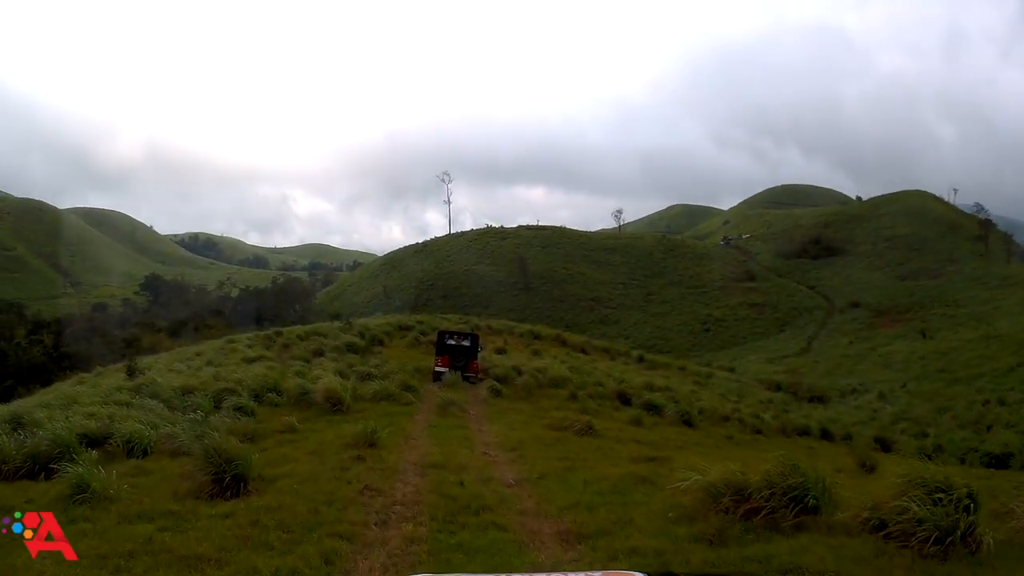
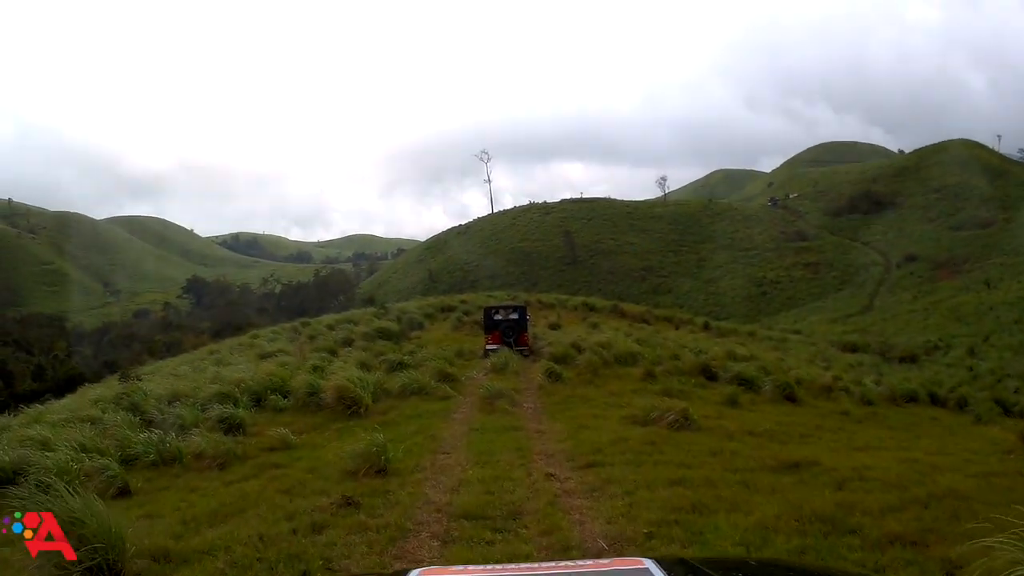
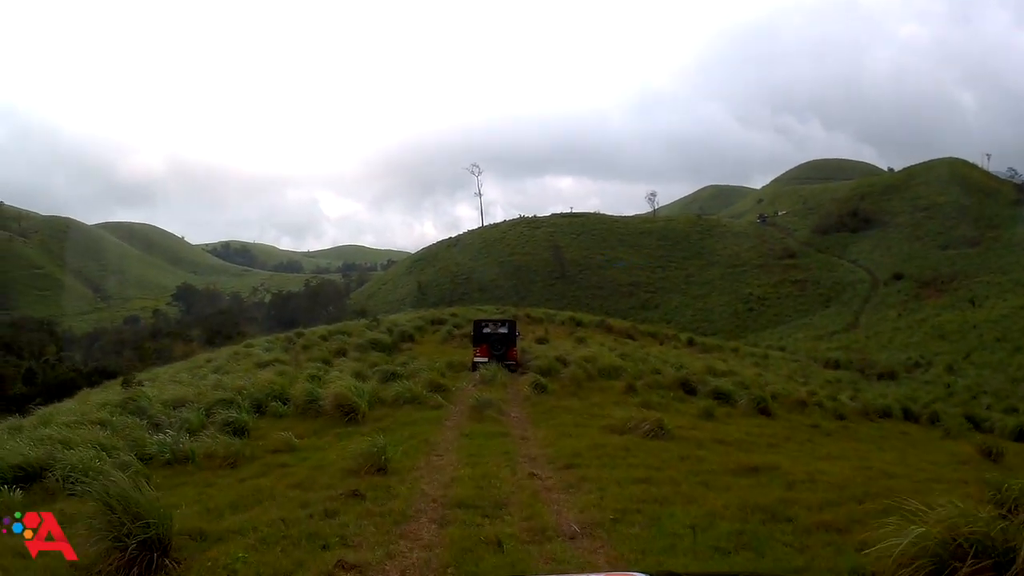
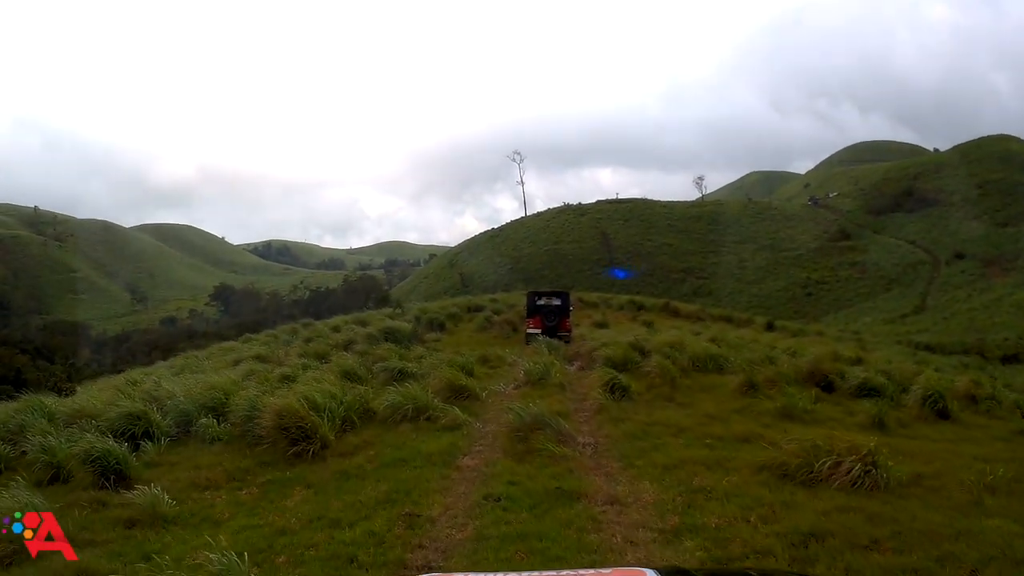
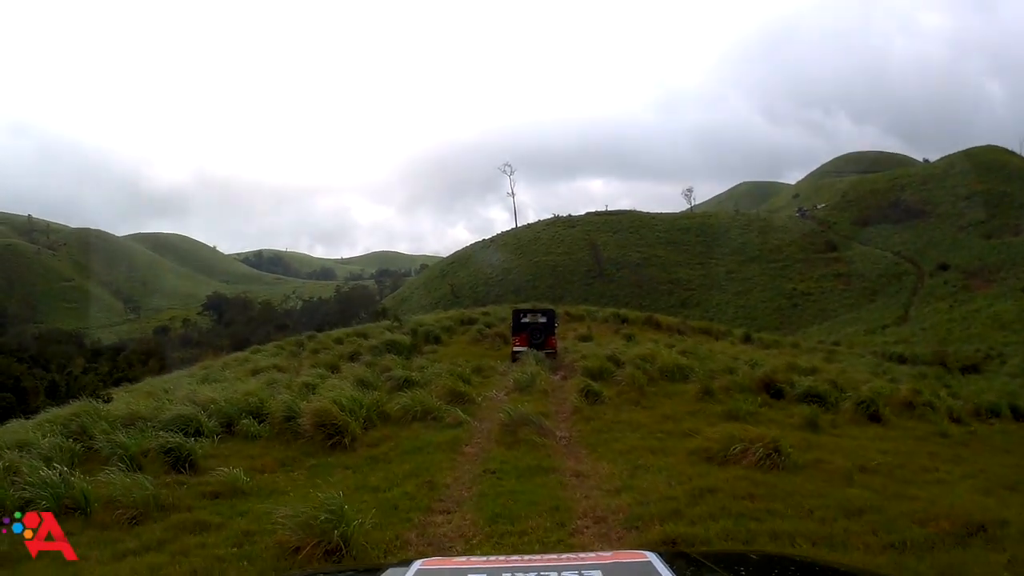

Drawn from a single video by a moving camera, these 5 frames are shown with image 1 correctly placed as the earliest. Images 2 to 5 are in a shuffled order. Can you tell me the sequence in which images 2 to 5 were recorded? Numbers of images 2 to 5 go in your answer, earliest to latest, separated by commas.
3, 2, 5, 4
